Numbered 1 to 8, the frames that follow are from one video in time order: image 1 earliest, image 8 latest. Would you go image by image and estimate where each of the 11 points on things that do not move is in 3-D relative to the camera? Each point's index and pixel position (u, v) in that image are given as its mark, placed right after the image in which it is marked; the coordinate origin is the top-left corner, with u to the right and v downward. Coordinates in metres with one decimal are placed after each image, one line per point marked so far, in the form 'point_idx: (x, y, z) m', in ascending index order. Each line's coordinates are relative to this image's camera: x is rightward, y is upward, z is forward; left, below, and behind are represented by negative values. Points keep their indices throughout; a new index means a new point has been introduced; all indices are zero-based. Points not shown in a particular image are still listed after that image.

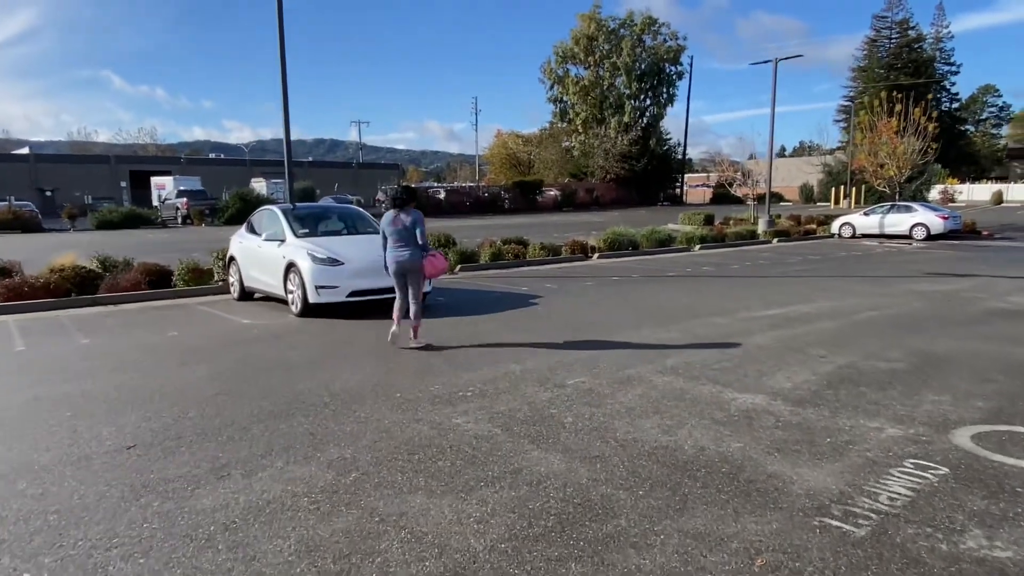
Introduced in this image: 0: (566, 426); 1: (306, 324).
0: (+0.4, -0.9, +4.5) m
1: (-2.9, -0.5, +9.4) m
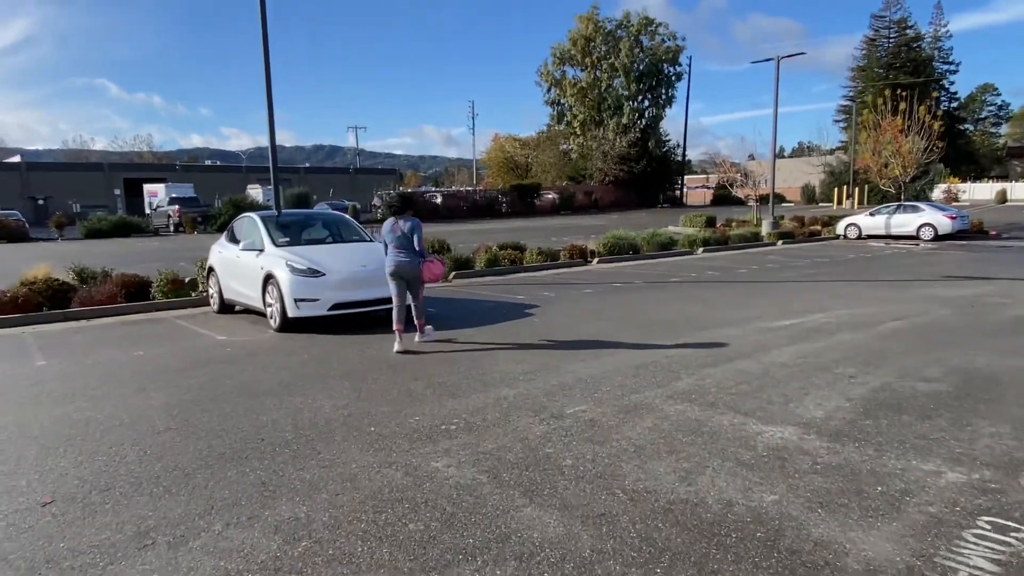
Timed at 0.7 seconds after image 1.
0: (+0.3, -1.0, +3.8) m
1: (-2.9, -0.7, +8.7) m
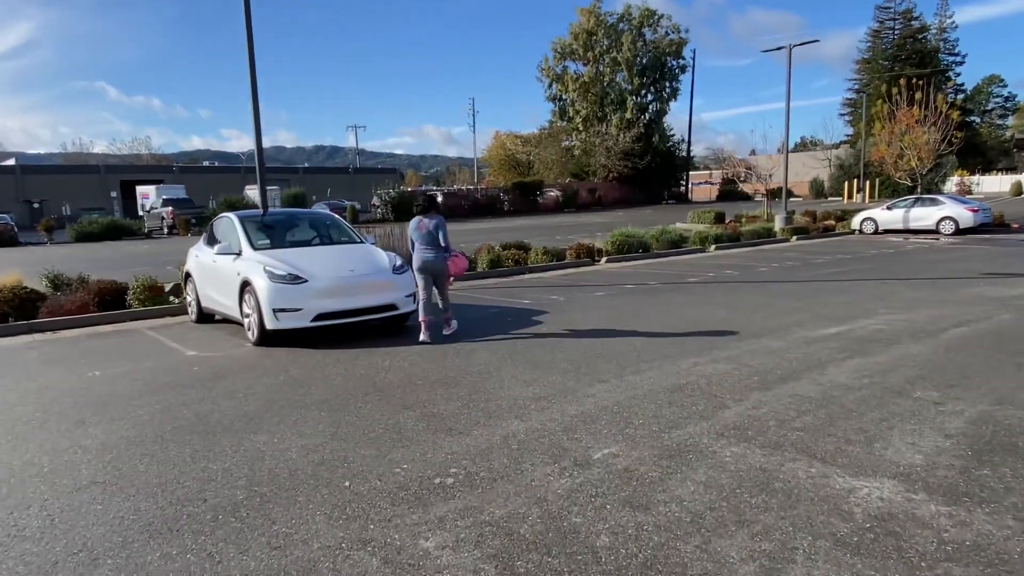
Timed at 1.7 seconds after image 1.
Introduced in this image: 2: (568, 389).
0: (+0.4, -1.1, +2.8) m
1: (-2.8, -0.8, +7.7) m
2: (+0.4, -0.8, +5.4) m
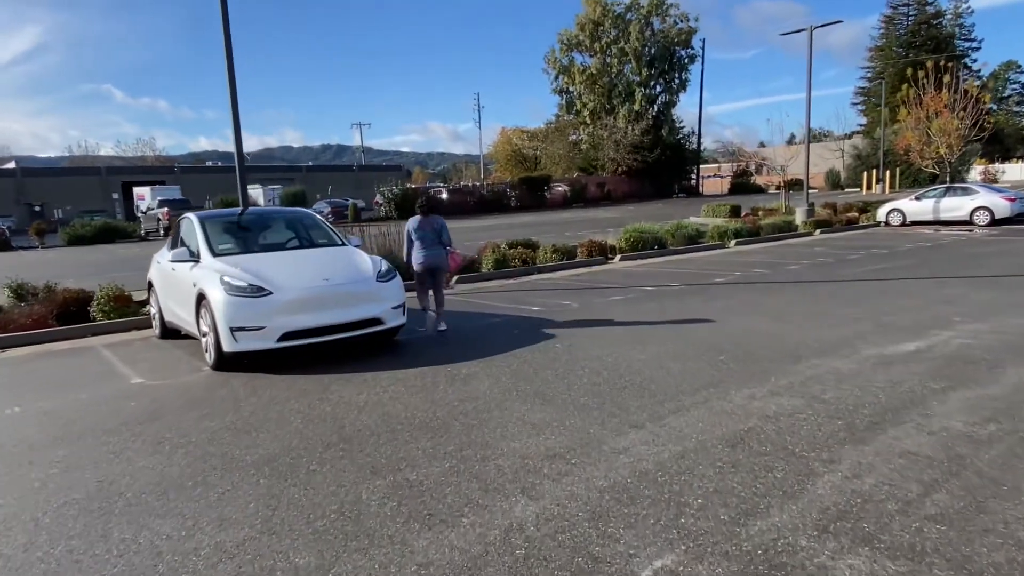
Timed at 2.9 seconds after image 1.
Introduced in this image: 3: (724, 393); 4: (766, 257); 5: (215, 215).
0: (+0.4, -1.2, +1.5) m
1: (-2.8, -0.9, +6.4) m
2: (+0.5, -0.9, +4.1) m
3: (+1.5, -0.8, +4.9) m
4: (+6.1, +0.8, +16.2) m
5: (-3.9, +1.0, +8.7) m
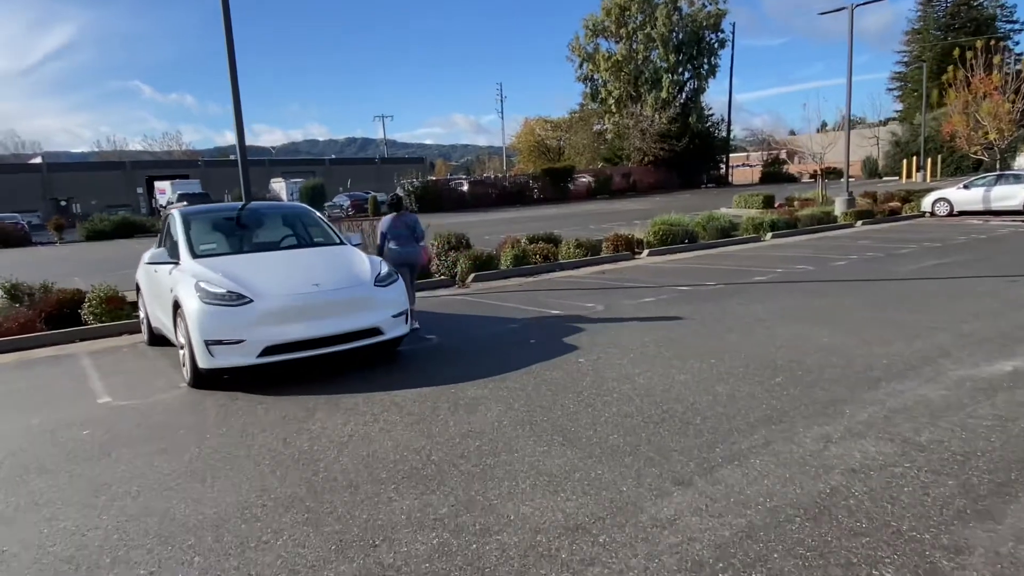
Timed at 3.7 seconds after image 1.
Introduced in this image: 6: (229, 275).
0: (+0.3, -1.4, +0.5) m
1: (-2.7, -1.0, +5.6) m
2: (+0.5, -1.0, +3.1) m
3: (+1.6, -0.9, +3.9) m
4: (+6.6, +0.8, +15.1) m
5: (-3.7, +0.9, +7.9) m
6: (-2.6, +0.1, +6.1) m
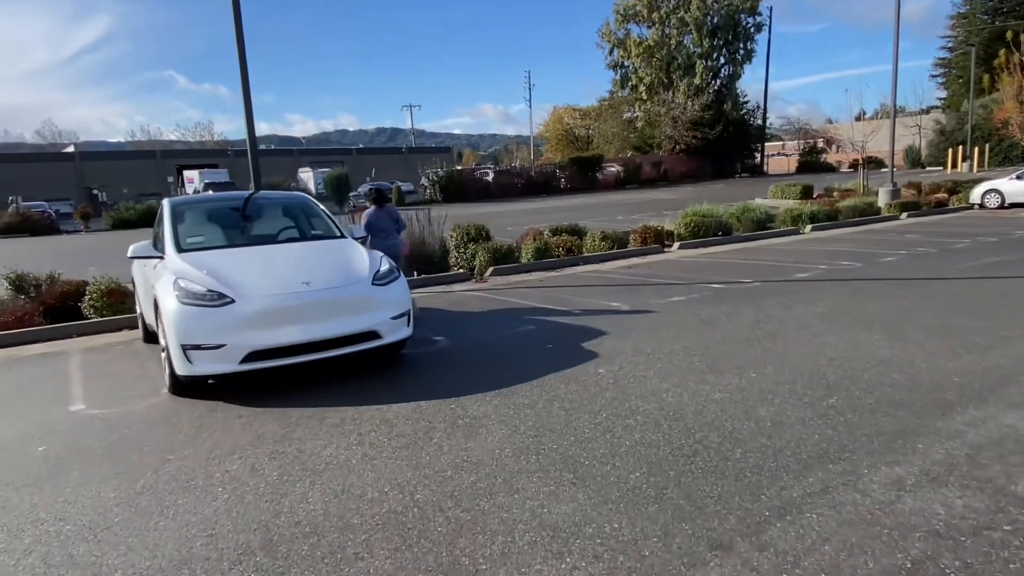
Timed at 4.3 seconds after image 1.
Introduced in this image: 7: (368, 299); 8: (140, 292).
0: (+0.2, -1.4, -0.1) m
1: (-2.6, -1.0, +5.0) m
2: (+0.5, -1.1, +2.4) m
3: (+1.6, -0.9, +3.2) m
4: (+7.1, +0.9, +14.1) m
5: (-3.5, +1.0, +7.4) m
6: (-2.5, +0.1, +5.5) m
7: (-1.2, -0.1, +5.6) m
8: (-4.1, 0.0, +7.5) m
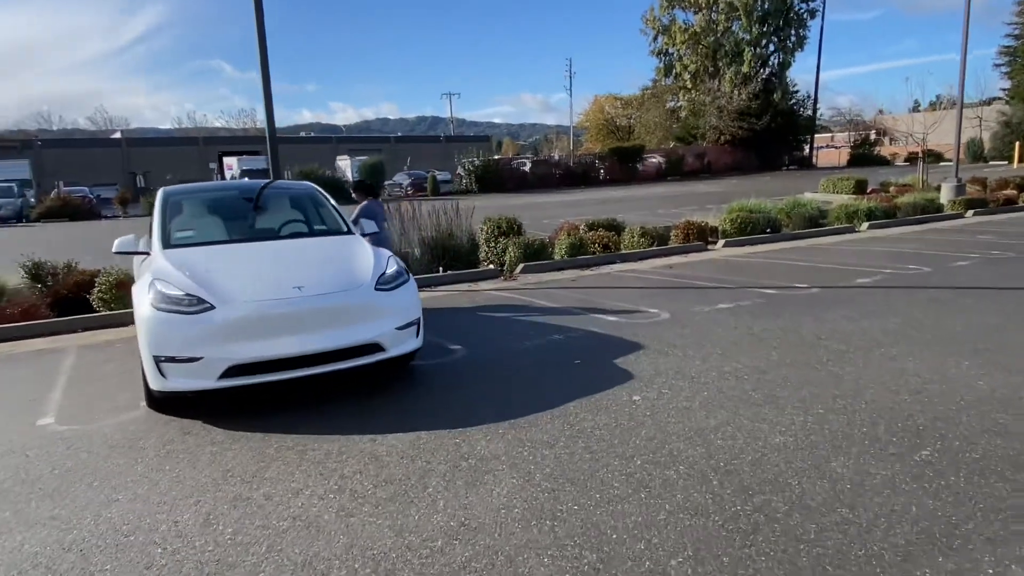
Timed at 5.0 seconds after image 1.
0: (0.0, -1.6, -0.9) m
1: (-2.5, -1.0, +4.4) m
2: (+0.4, -1.2, +1.7) m
3: (+1.6, -1.0, +2.3) m
4: (+7.7, +0.8, +12.9) m
5: (-3.2, +1.0, +6.8) m
6: (-2.3, +0.1, +4.8) m
7: (-1.0, -0.1, +4.9) m
8: (-3.9, 0.0, +6.9) m
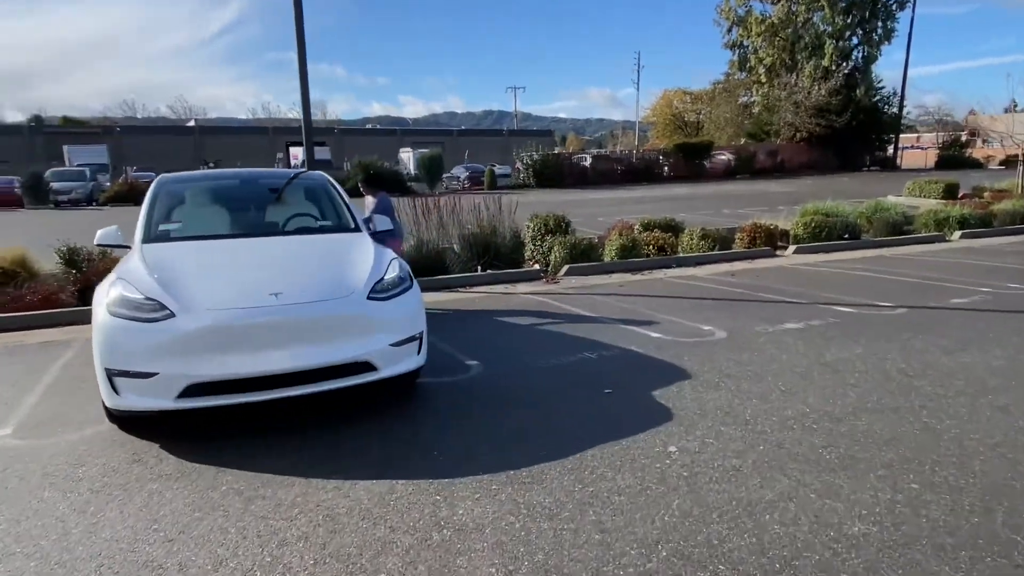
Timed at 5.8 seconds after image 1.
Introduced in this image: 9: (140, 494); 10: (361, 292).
0: (-0.5, -1.7, -1.7) m
1: (-2.4, -1.0, +3.8) m
2: (+0.2, -1.3, +0.8) m
3: (+1.4, -1.2, +1.4) m
4: (+8.5, +0.5, +11.3) m
5: (-2.9, +1.0, +6.2) m
6: (-2.2, +0.1, +4.2) m
7: (-1.0, -0.2, +4.2) m
8: (-3.6, +0.1, +6.4) m
9: (-1.9, -1.0, +3.3) m
10: (-1.0, 0.0, +4.3) m
